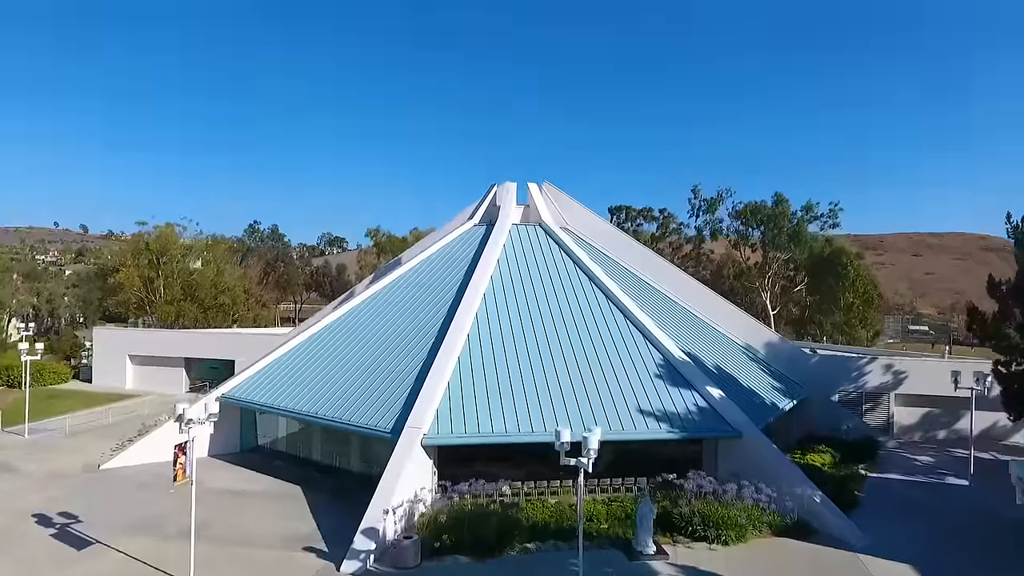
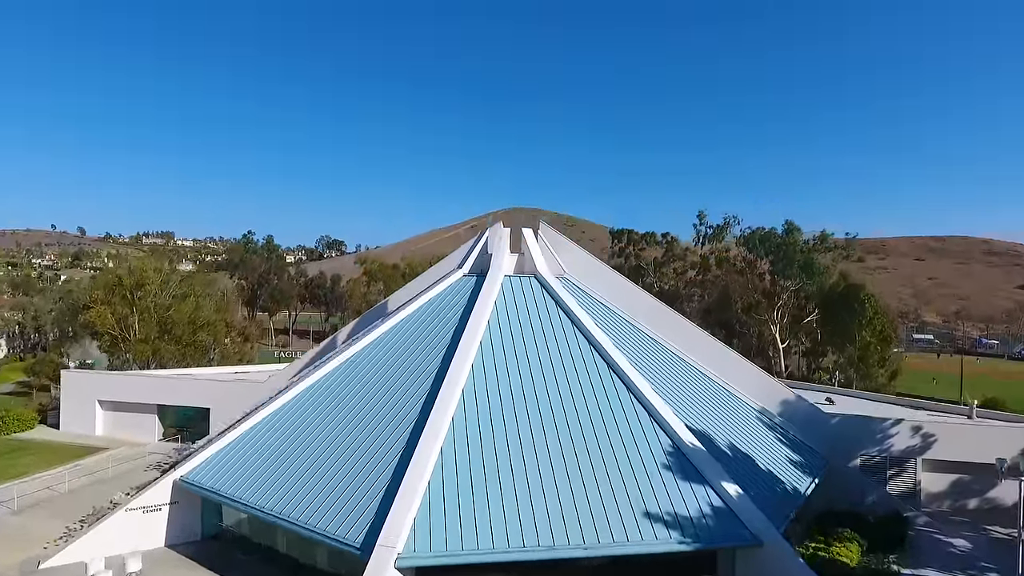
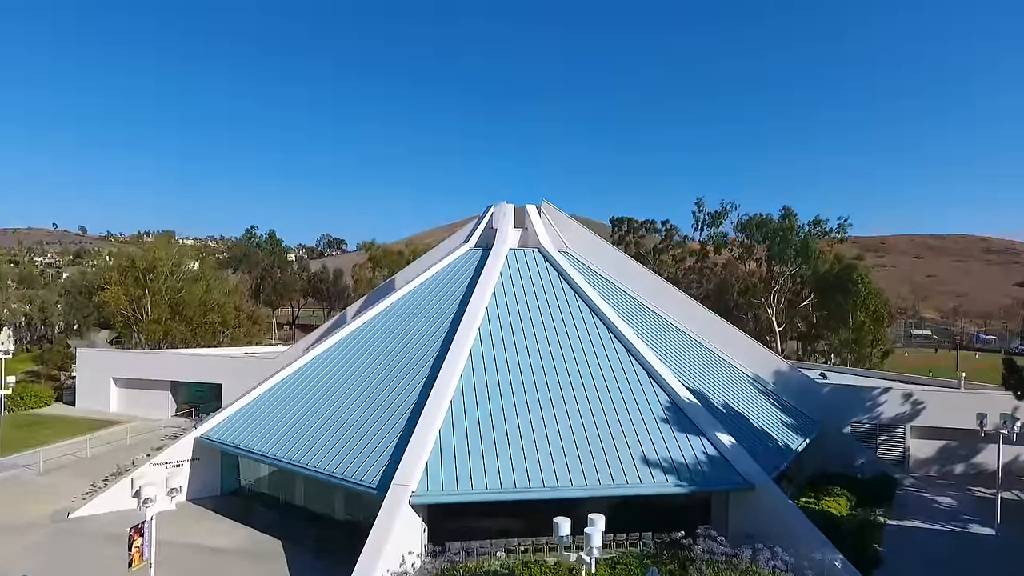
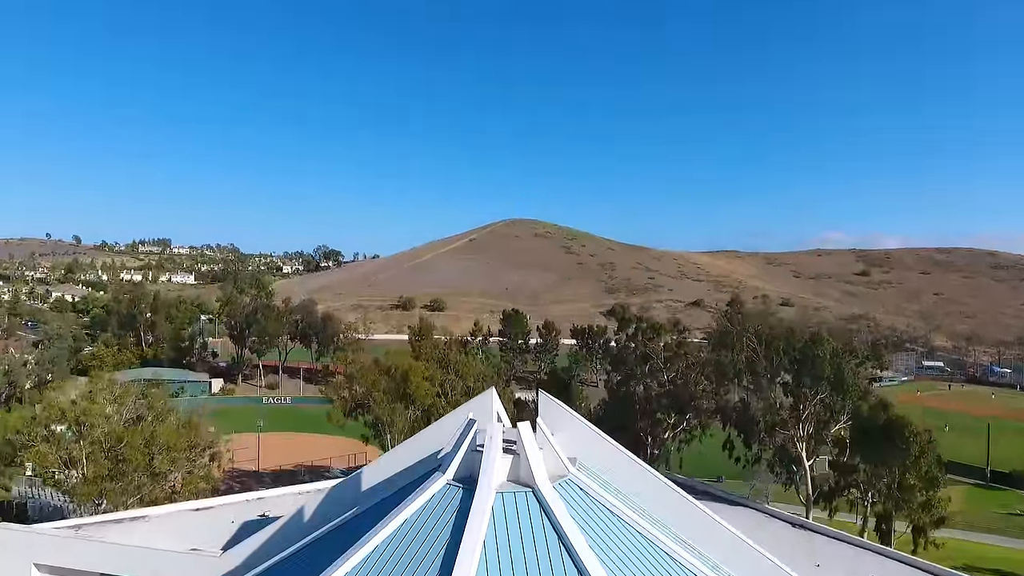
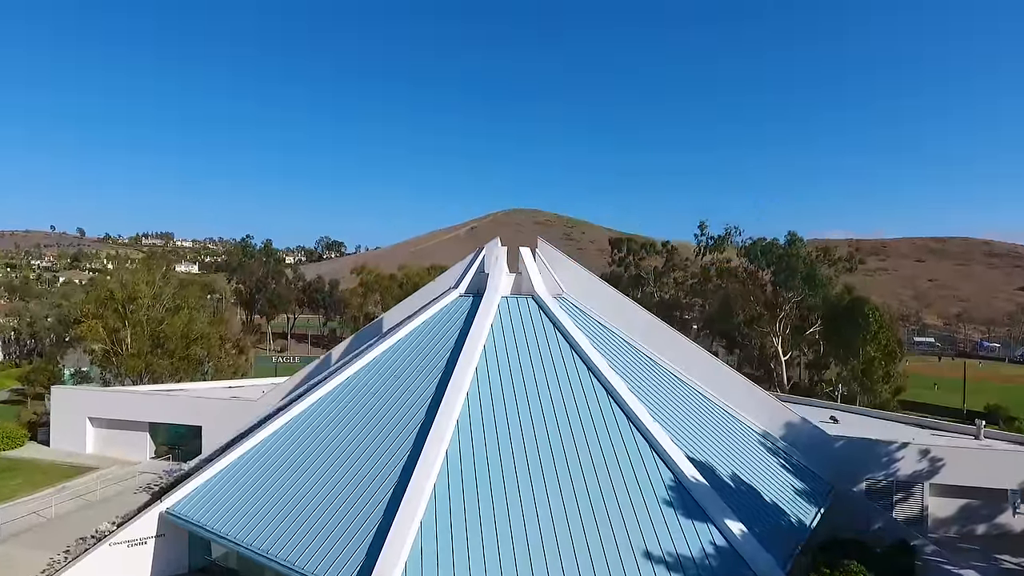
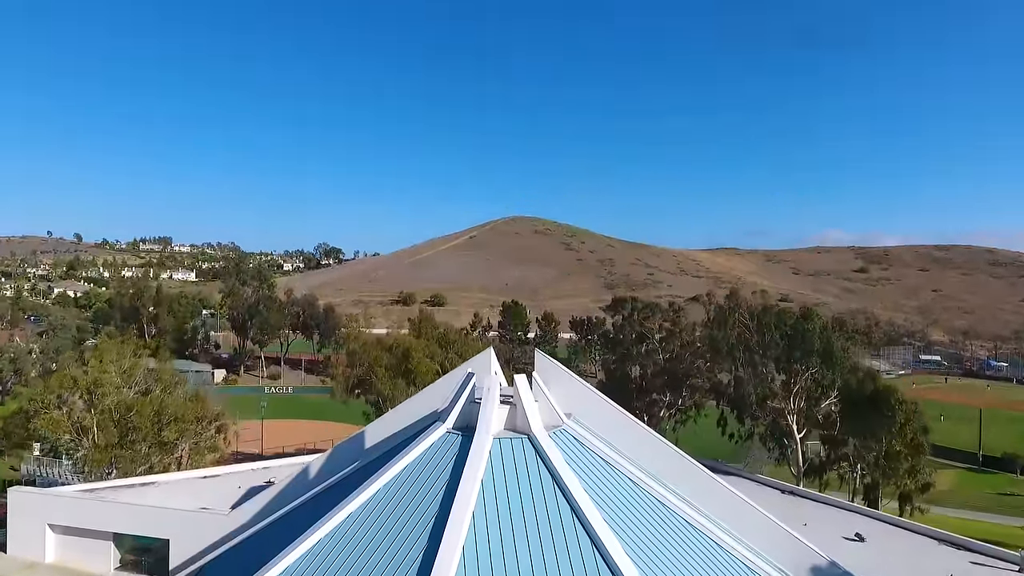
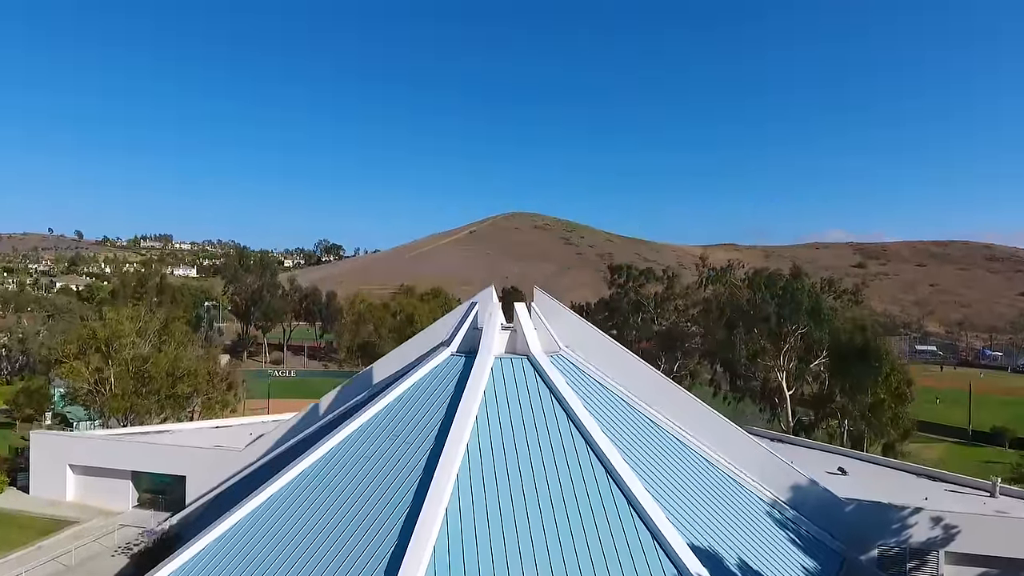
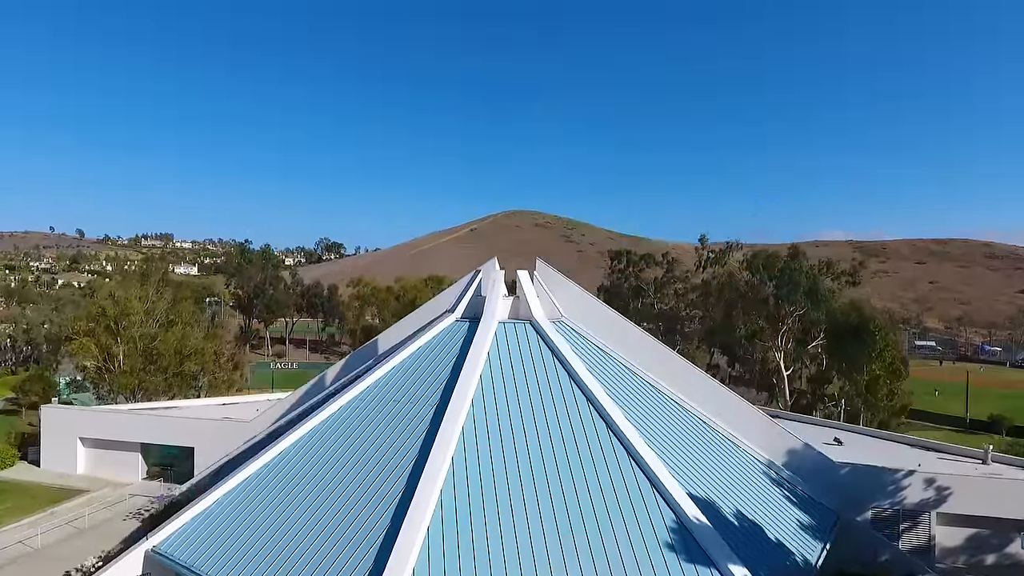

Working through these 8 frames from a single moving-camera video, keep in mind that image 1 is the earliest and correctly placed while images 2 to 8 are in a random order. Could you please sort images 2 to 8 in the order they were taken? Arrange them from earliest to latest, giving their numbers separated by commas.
3, 2, 5, 8, 7, 6, 4
